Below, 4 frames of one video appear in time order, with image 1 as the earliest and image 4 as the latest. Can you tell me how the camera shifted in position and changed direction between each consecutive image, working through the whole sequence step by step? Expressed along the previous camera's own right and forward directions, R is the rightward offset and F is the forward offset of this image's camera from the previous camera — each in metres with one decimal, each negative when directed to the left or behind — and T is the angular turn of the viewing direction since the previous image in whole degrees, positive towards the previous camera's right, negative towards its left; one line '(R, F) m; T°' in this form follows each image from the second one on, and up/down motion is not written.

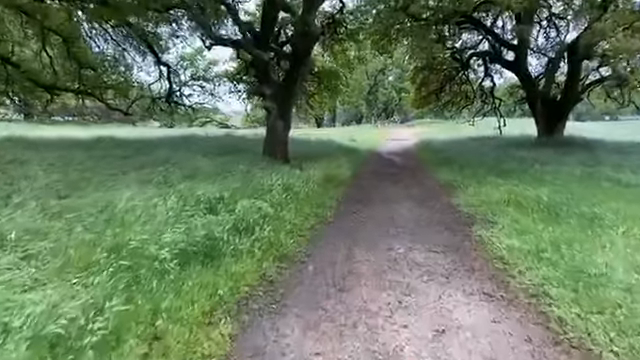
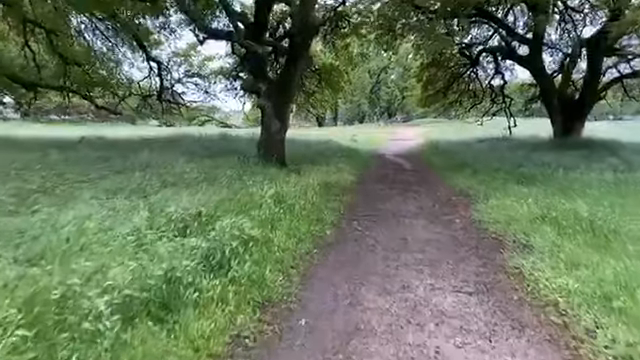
(+0.1, +1.4) m; 0°
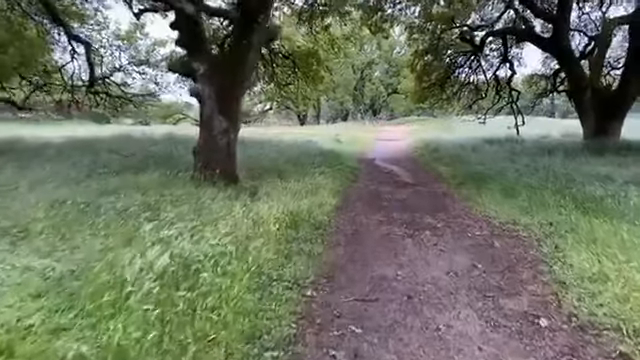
(+0.4, +4.2) m; +2°
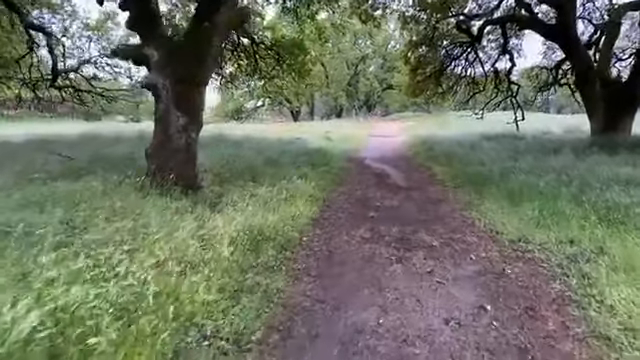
(+0.3, +1.3) m; +1°
